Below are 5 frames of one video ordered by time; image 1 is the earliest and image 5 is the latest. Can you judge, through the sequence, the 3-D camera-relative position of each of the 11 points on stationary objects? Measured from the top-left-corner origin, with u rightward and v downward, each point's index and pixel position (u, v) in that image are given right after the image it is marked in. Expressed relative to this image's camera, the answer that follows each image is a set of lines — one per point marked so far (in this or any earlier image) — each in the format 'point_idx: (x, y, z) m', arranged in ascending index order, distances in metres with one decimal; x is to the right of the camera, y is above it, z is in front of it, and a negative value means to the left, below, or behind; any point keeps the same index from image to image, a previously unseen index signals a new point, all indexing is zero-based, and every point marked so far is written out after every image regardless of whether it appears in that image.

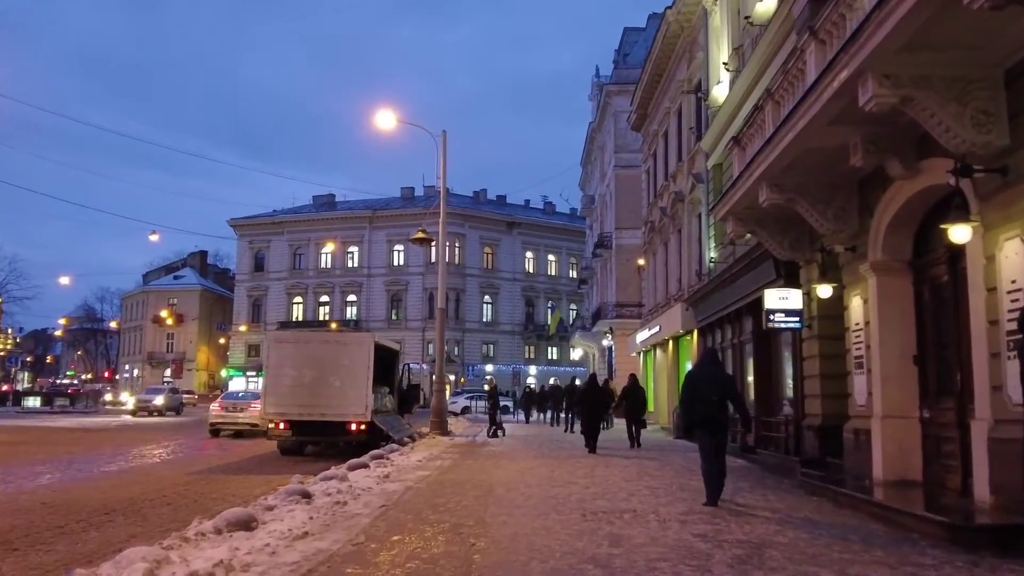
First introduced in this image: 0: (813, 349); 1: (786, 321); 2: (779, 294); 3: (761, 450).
0: (+4.7, -0.9, +13.9) m
1: (+4.3, -0.5, +14.0) m
2: (+4.2, -0.1, +14.2) m
3: (+4.6, -3.0, +16.6) m
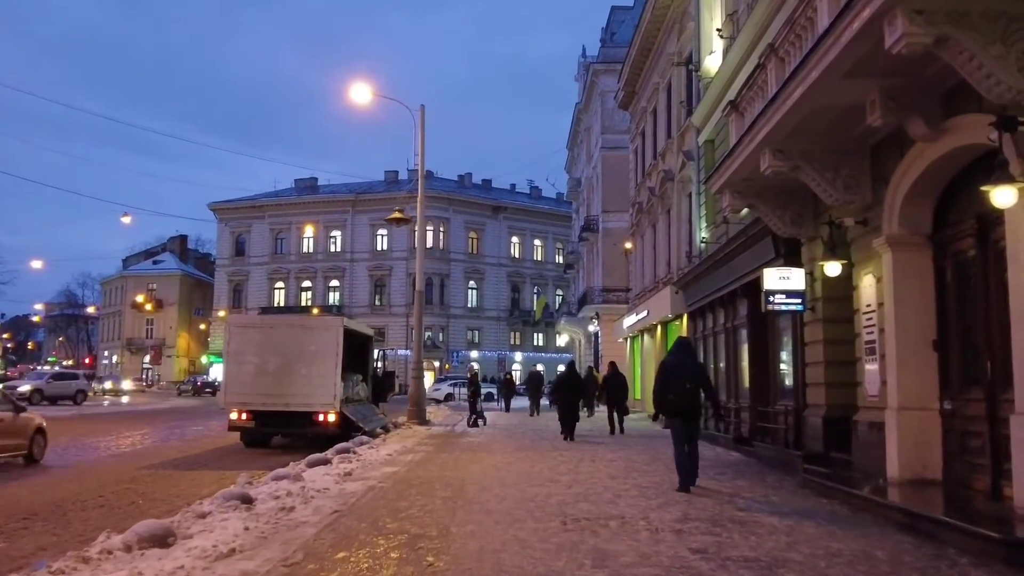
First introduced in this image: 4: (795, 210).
0: (+4.3, -0.6, +12.8) m
1: (+3.9, -0.2, +12.8) m
2: (+3.9, +0.2, +13.0) m
3: (+4.2, -2.7, +15.4) m
4: (+4.1, +1.1, +12.9) m
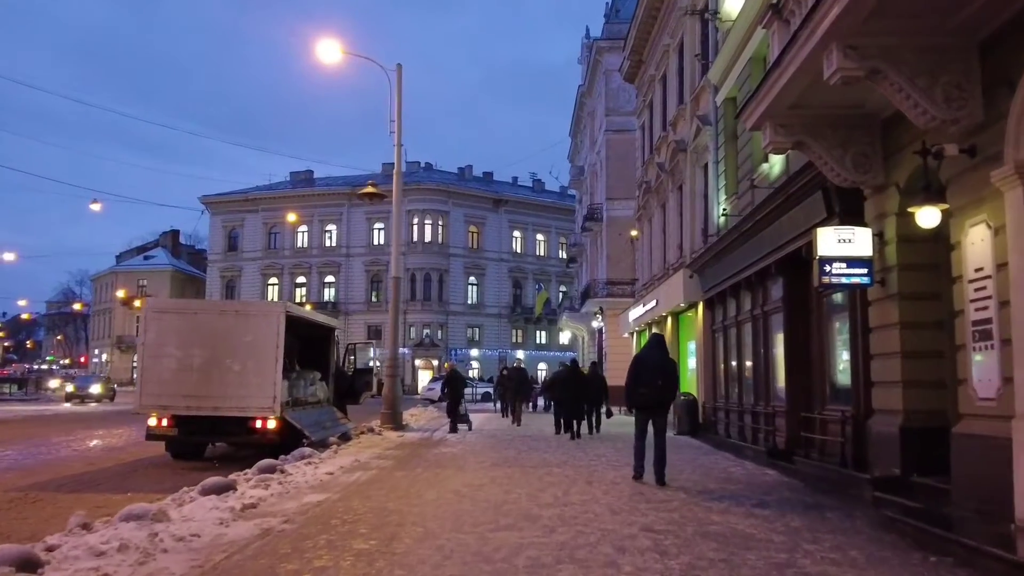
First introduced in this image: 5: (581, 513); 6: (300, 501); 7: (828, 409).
0: (+4.0, -0.3, +9.5) m
1: (+3.6, +0.1, +9.5) m
2: (+3.5, +0.6, +9.7) m
3: (+3.8, -2.3, +12.1) m
4: (+3.7, +1.5, +9.6) m
5: (+0.7, -2.1, +8.5) m
6: (-2.2, -2.3, +9.6) m
7: (+4.1, -1.6, +11.7) m
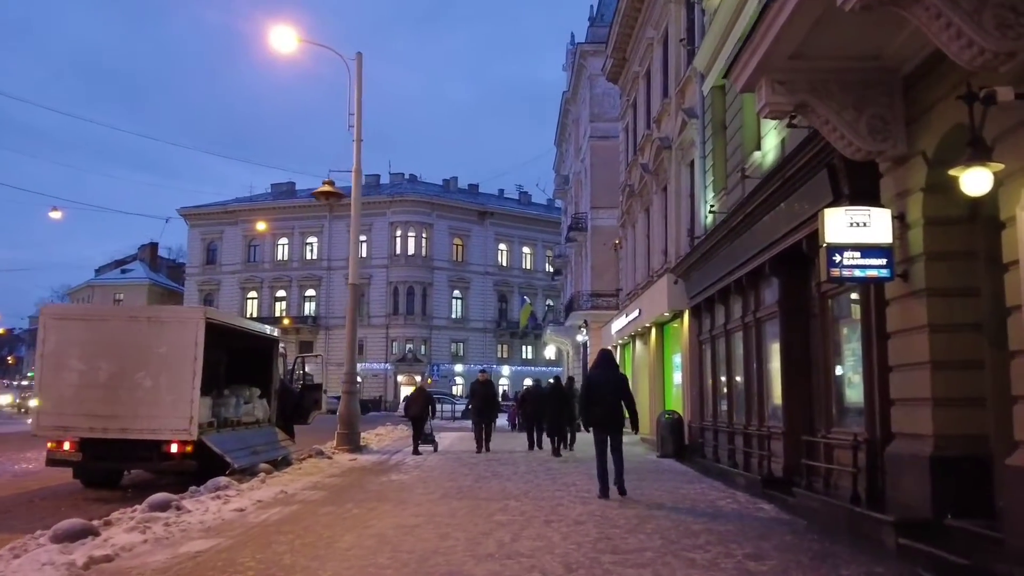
0: (+3.4, -0.2, +7.6) m
1: (+3.0, +0.2, +7.7) m
2: (+2.9, +0.6, +7.8) m
3: (+3.2, -2.3, +10.2) m
4: (+3.1, +1.5, +7.8) m
5: (+0.1, -2.1, +6.6) m
6: (-2.8, -2.2, +7.7) m
7: (+3.5, -1.6, +9.9) m
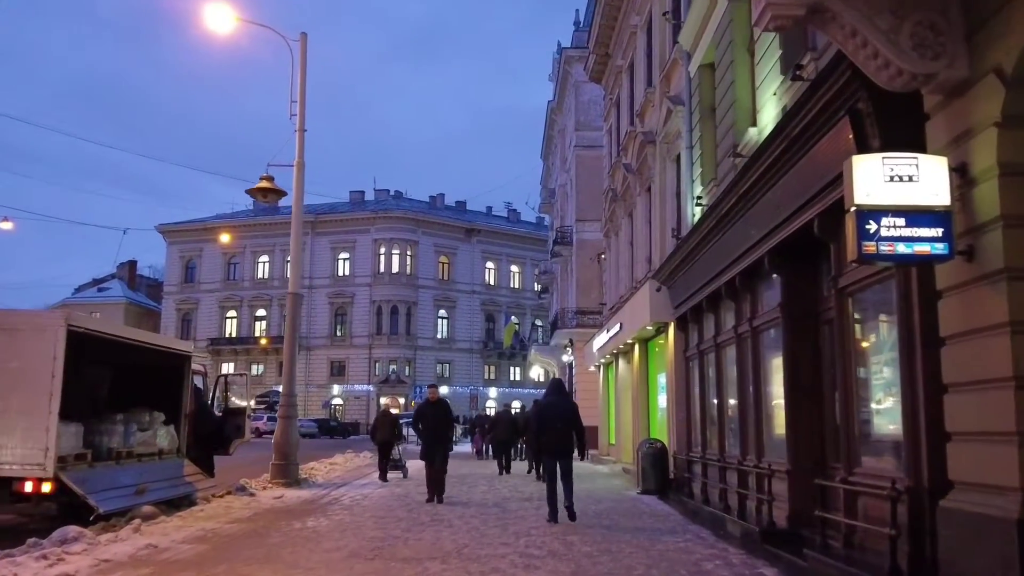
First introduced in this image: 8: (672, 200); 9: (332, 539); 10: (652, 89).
0: (+2.7, -0.1, +5.2) m
1: (+2.3, +0.3, +5.3) m
2: (+2.3, +0.7, +5.4) m
3: (+2.5, -2.2, +7.8) m
4: (+2.5, +1.6, +5.4) m
5: (-0.6, -1.9, +4.1) m
6: (-3.5, -2.1, +5.2) m
7: (+2.8, -1.5, +7.4) m
8: (+3.2, +1.8, +18.0) m
9: (-2.0, -2.8, +10.0) m
10: (+3.1, +4.3, +19.5) m
